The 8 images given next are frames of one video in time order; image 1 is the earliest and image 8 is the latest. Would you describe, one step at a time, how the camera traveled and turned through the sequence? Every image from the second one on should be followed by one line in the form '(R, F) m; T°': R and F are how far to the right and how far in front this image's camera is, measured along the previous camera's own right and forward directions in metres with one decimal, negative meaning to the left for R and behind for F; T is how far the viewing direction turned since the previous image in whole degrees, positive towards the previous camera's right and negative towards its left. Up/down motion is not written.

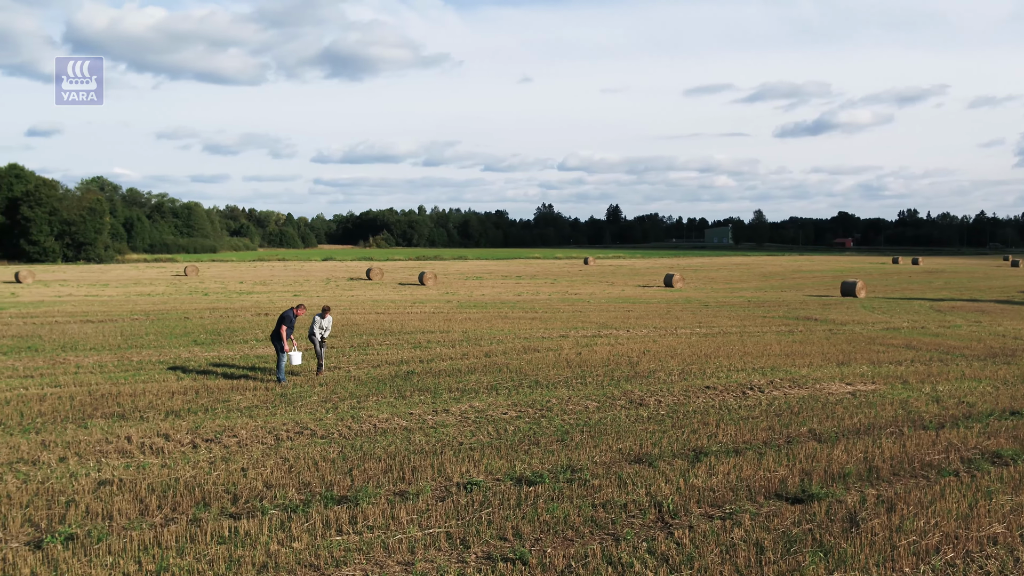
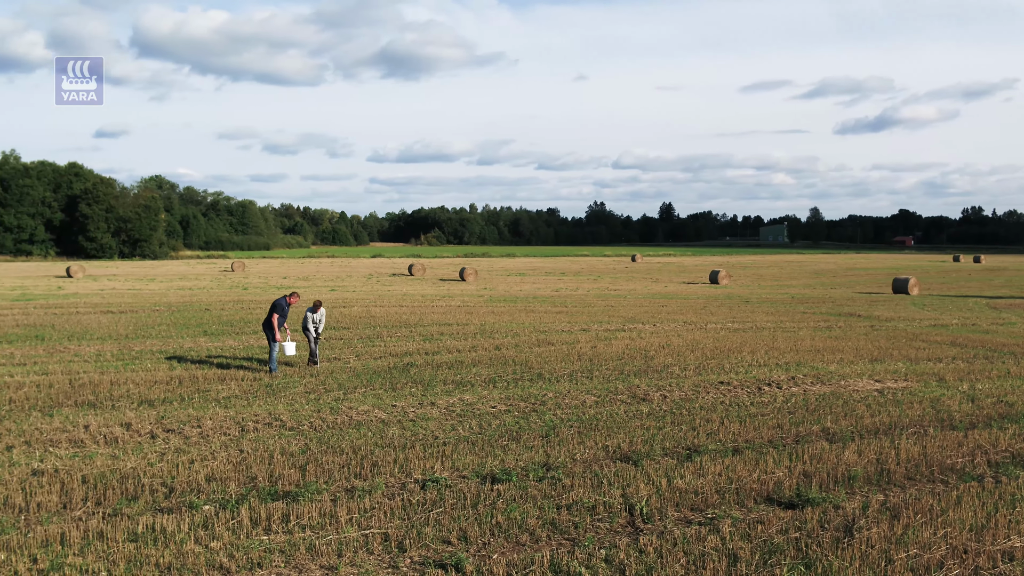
(+0.8, +0.8) m; -3°
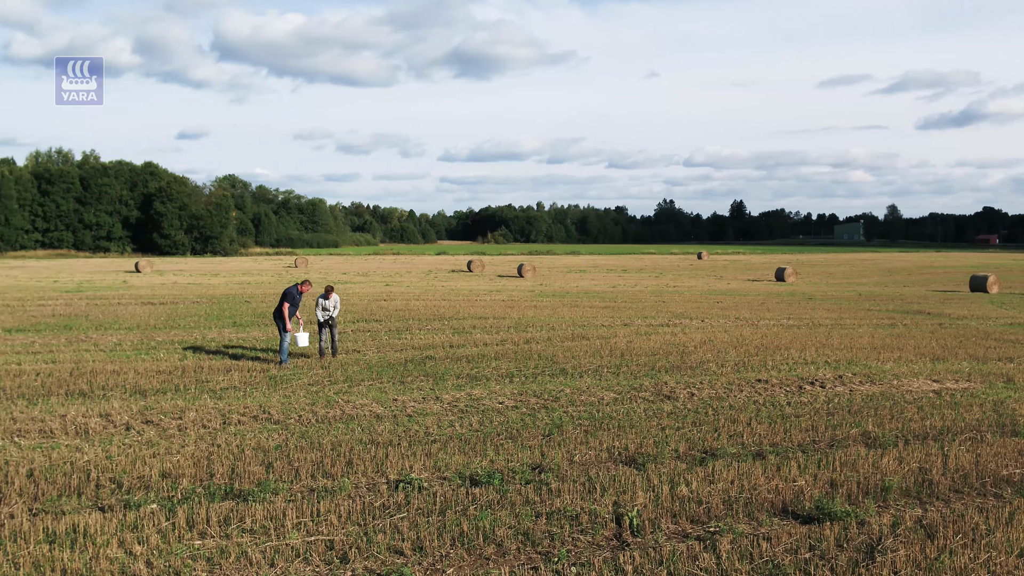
(+0.7, +0.9) m; -4°
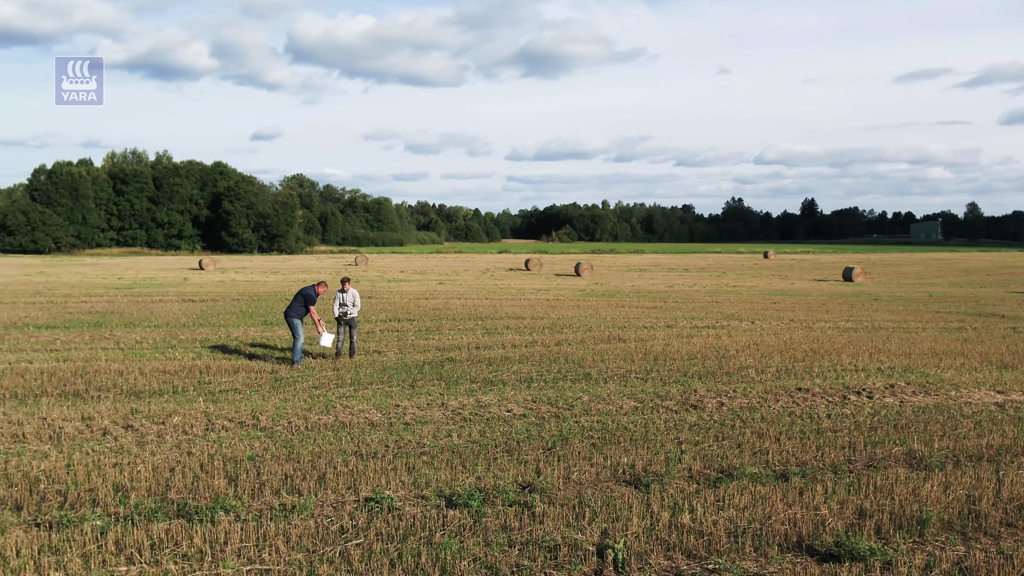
(+0.6, +0.8) m; -4°
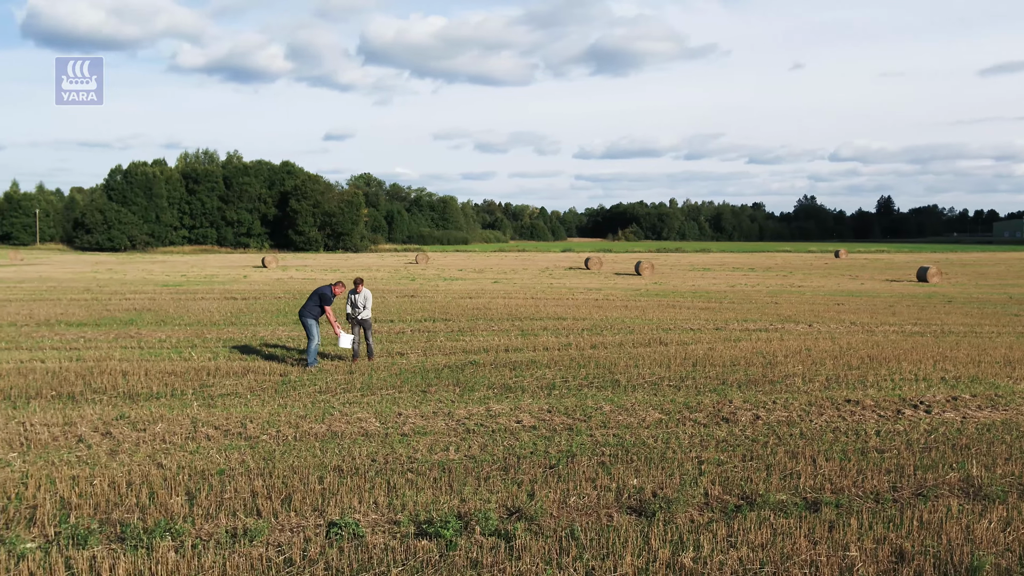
(+0.6, +0.9) m; -4°
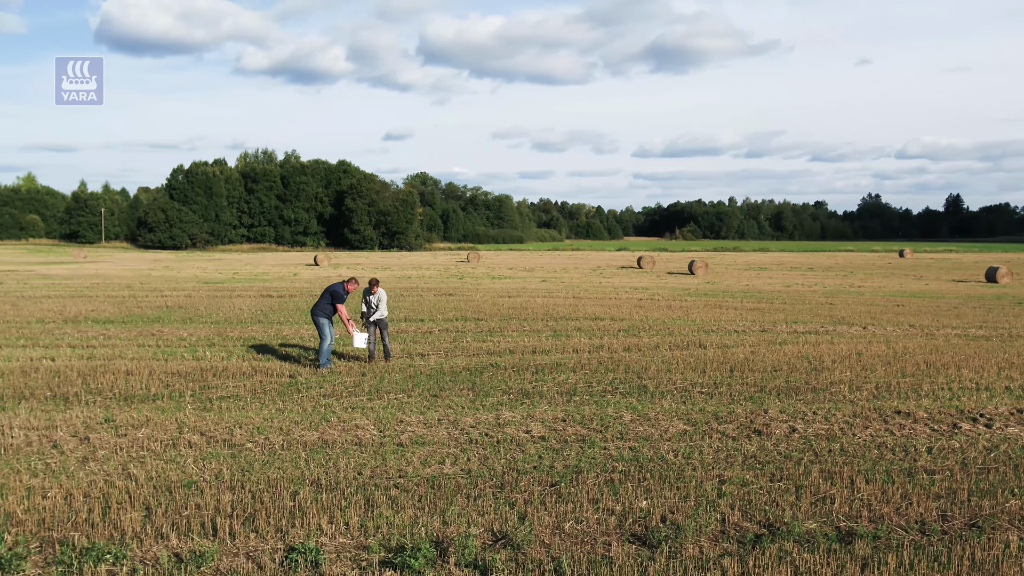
(+0.5, +0.8) m; -4°
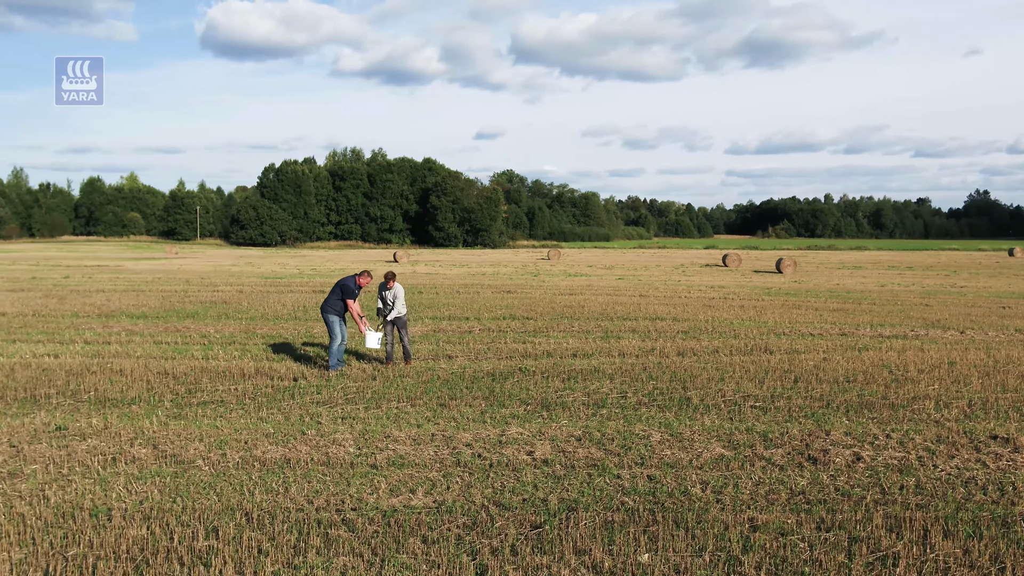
(+0.7, +1.4) m; -6°
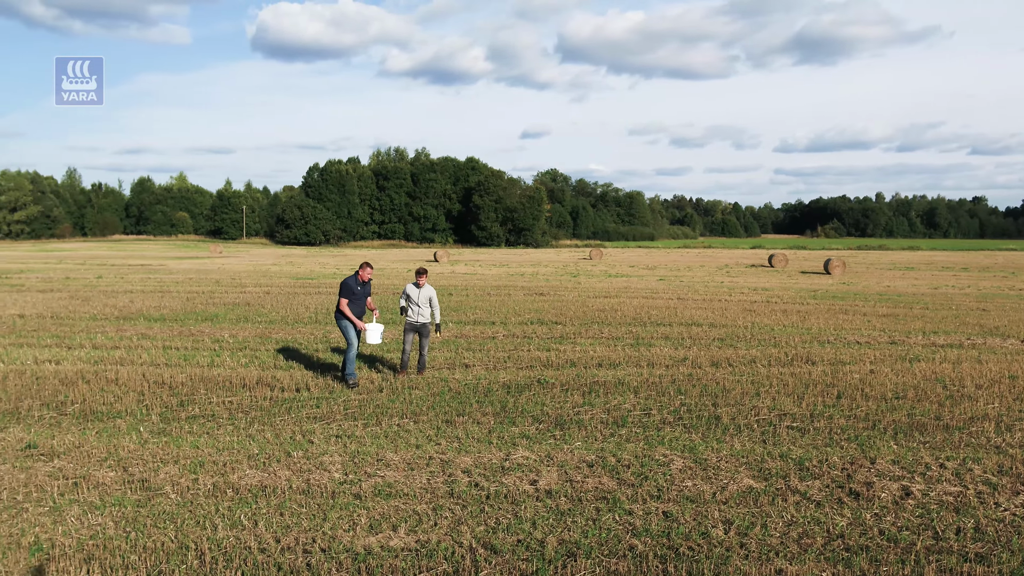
(+0.3, +0.8) m; -3°
